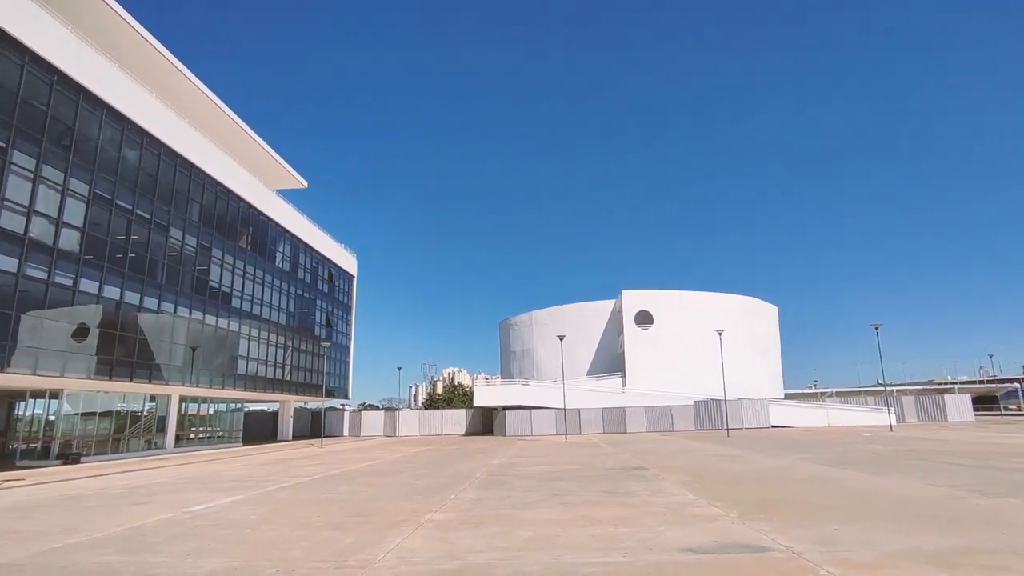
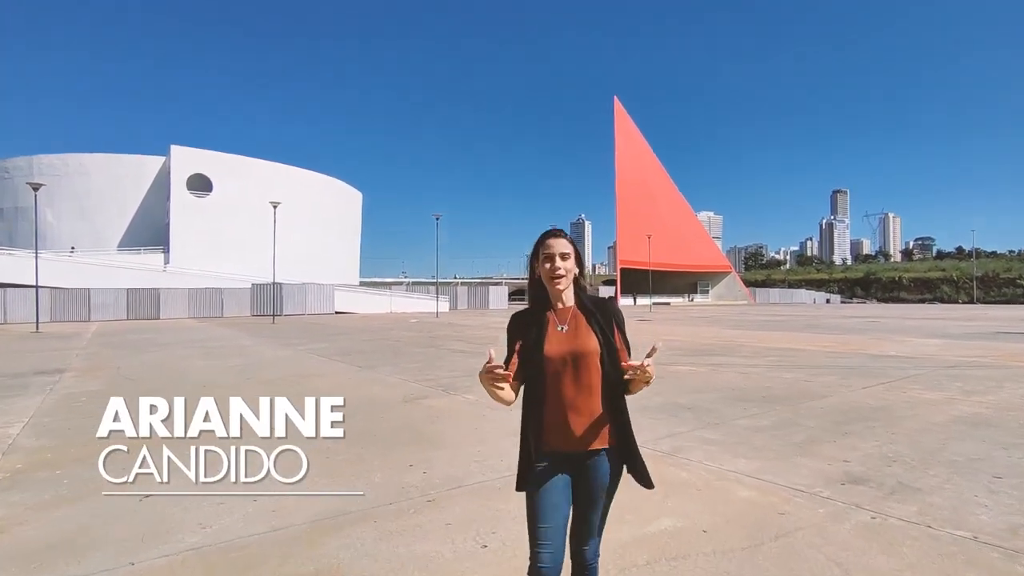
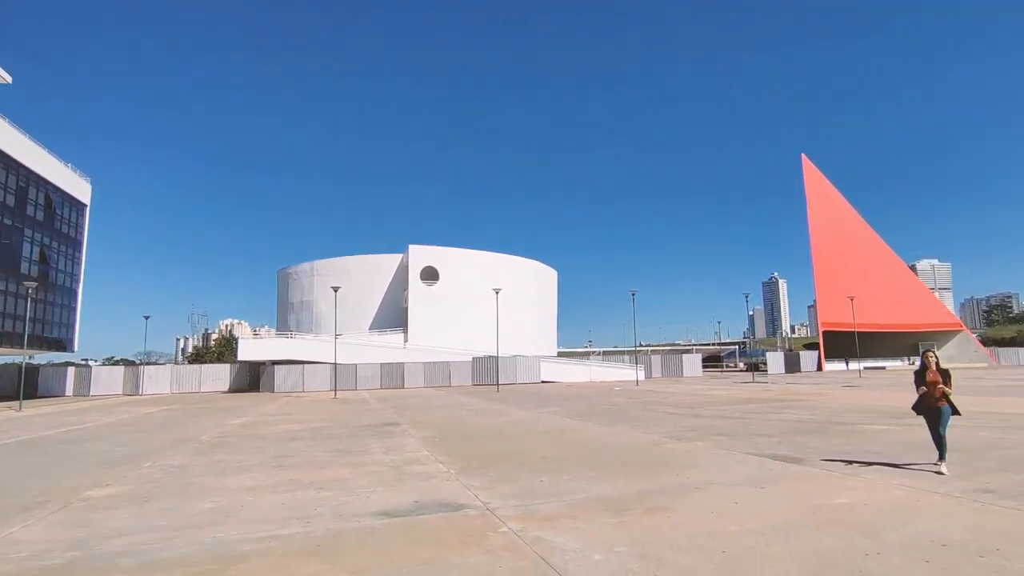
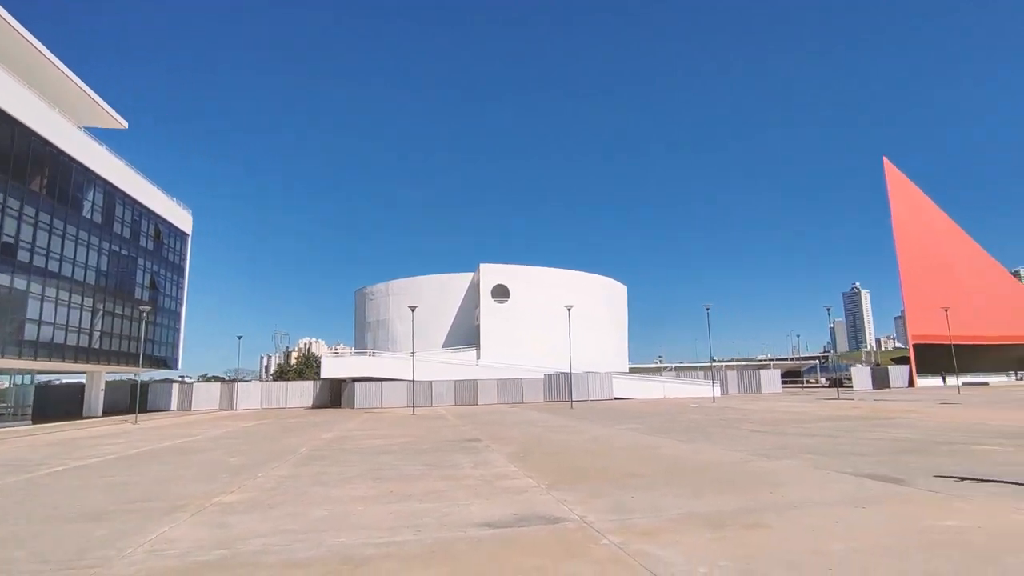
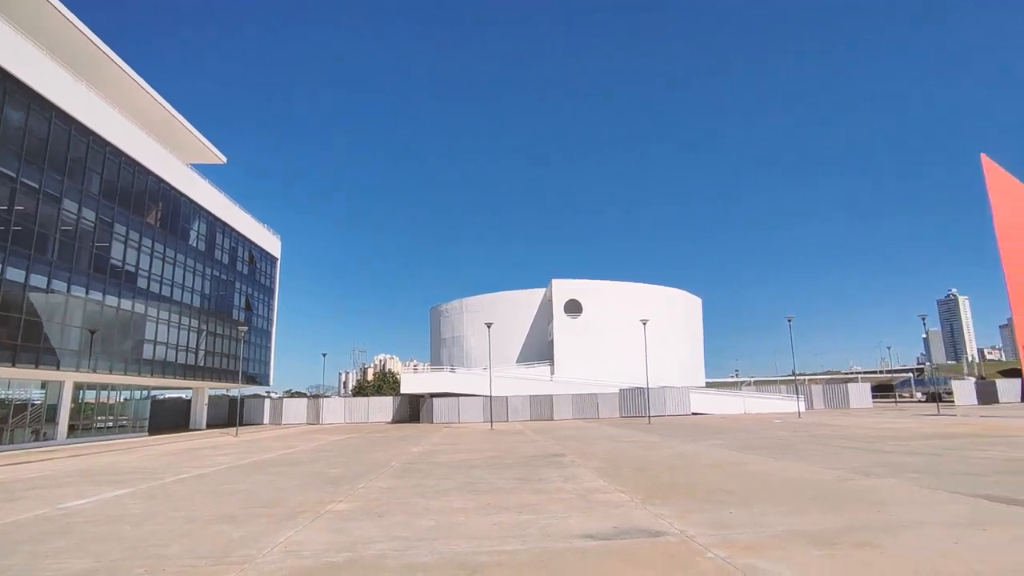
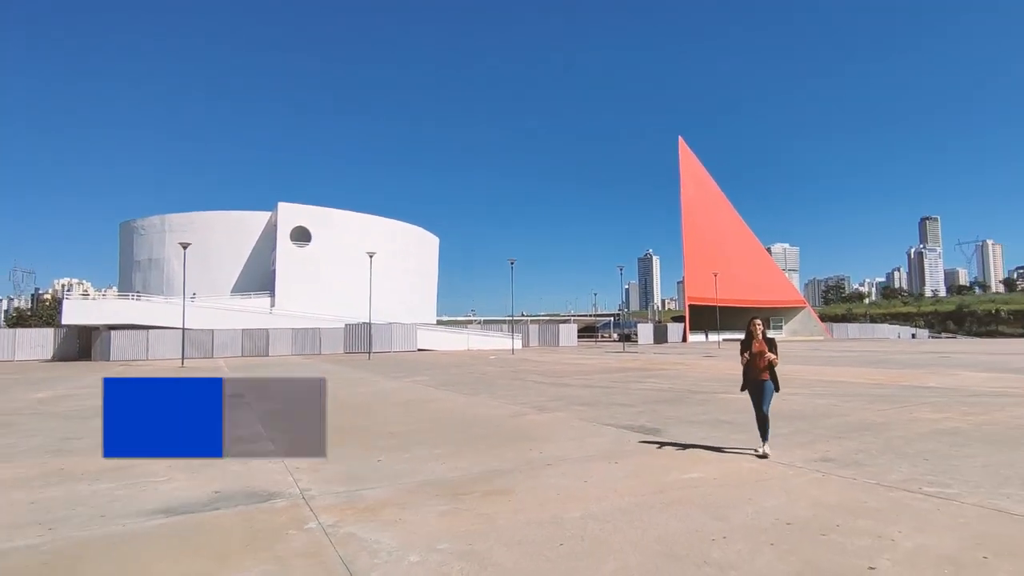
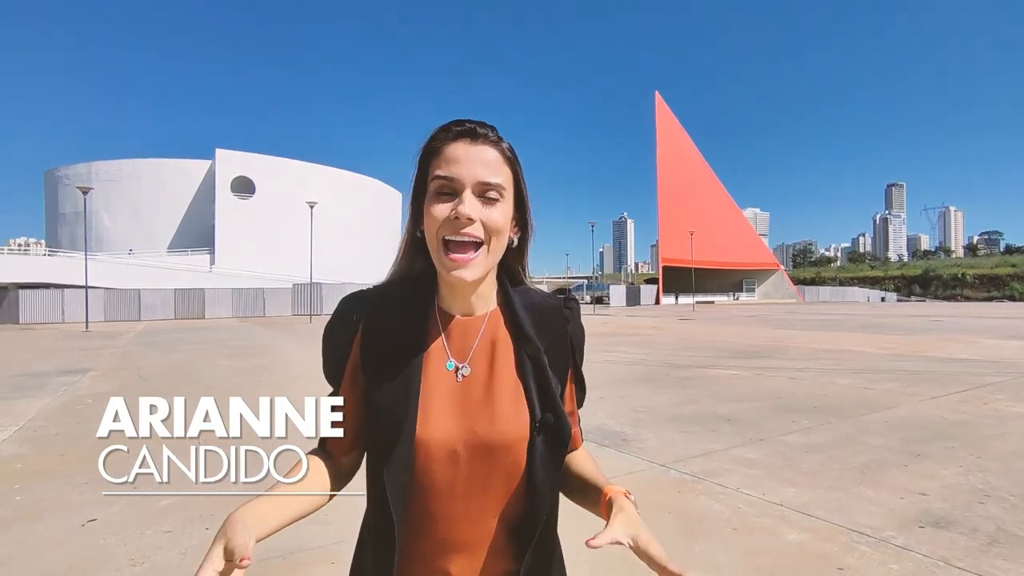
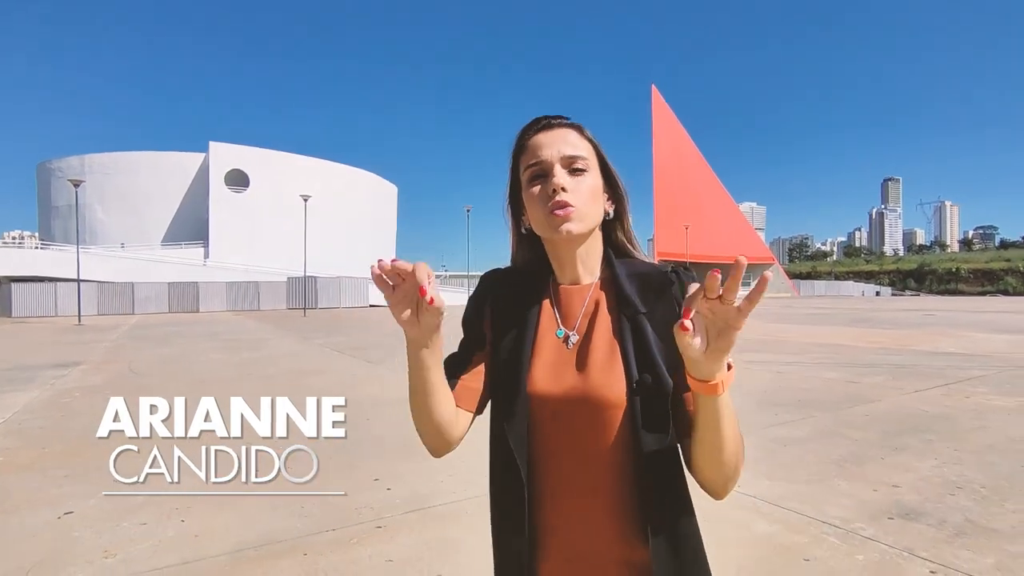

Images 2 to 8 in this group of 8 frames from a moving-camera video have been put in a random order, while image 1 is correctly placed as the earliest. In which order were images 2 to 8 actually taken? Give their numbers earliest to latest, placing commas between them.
5, 4, 3, 6, 2, 7, 8
